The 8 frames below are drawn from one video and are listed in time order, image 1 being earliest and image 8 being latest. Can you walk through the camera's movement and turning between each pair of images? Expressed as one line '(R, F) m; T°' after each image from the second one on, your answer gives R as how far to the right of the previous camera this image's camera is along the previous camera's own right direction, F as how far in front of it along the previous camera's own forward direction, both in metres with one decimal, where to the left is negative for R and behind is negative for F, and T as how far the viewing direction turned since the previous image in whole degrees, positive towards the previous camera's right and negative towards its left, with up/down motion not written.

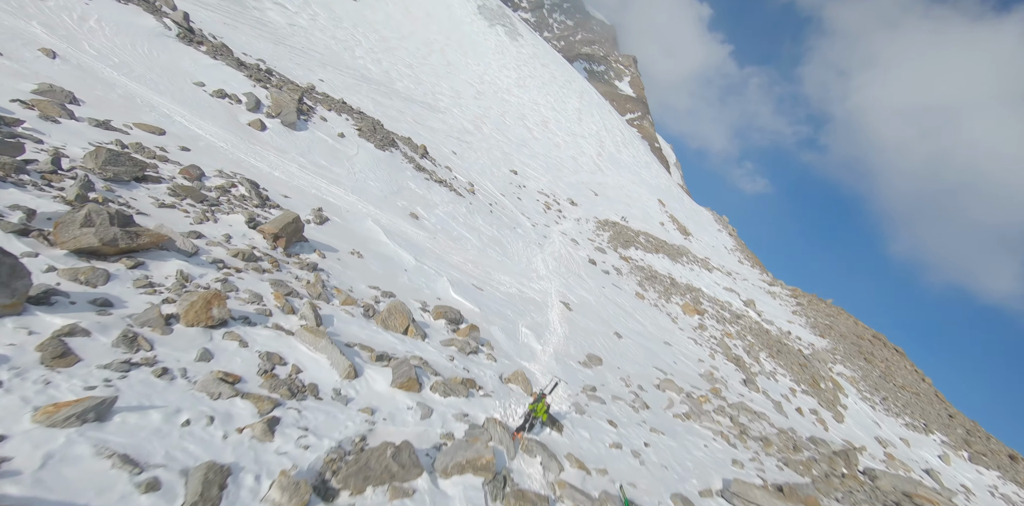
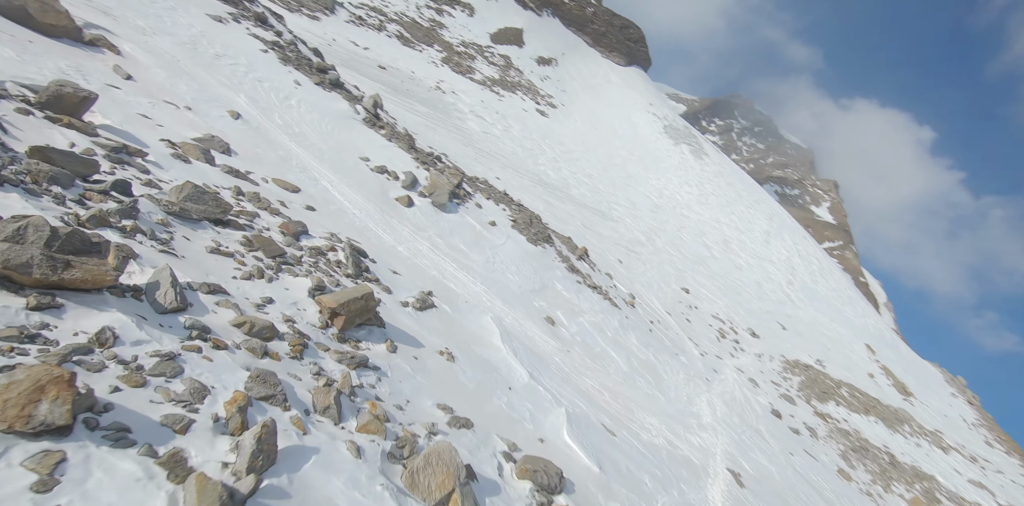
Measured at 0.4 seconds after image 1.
(+0.2, +4.0) m; -20°
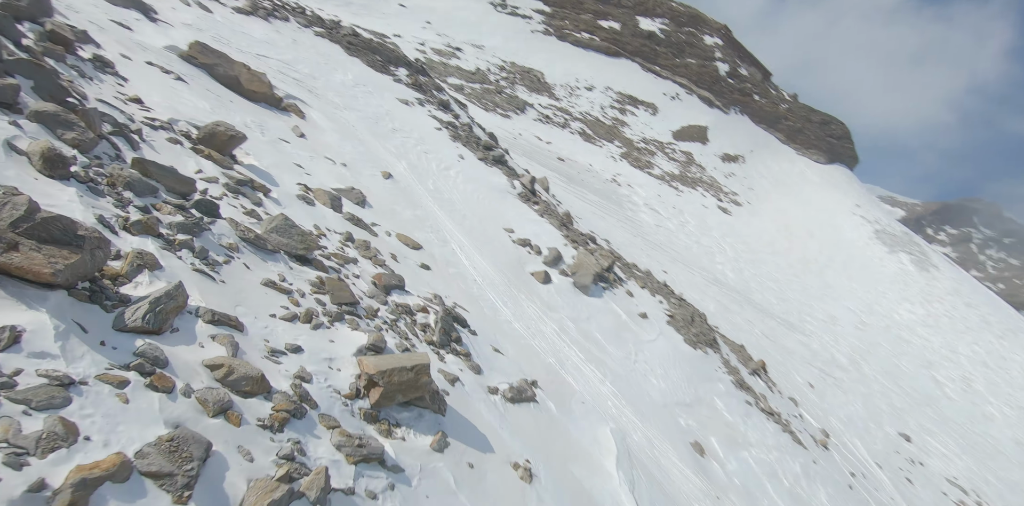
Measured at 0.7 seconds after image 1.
(+0.8, +2.6) m; -21°
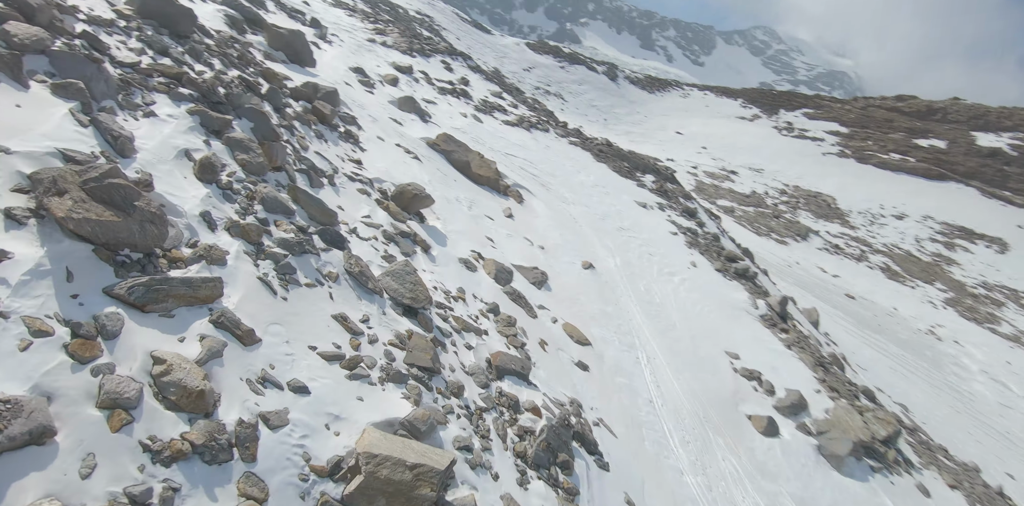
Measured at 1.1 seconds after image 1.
(+1.6, +2.7) m; -32°
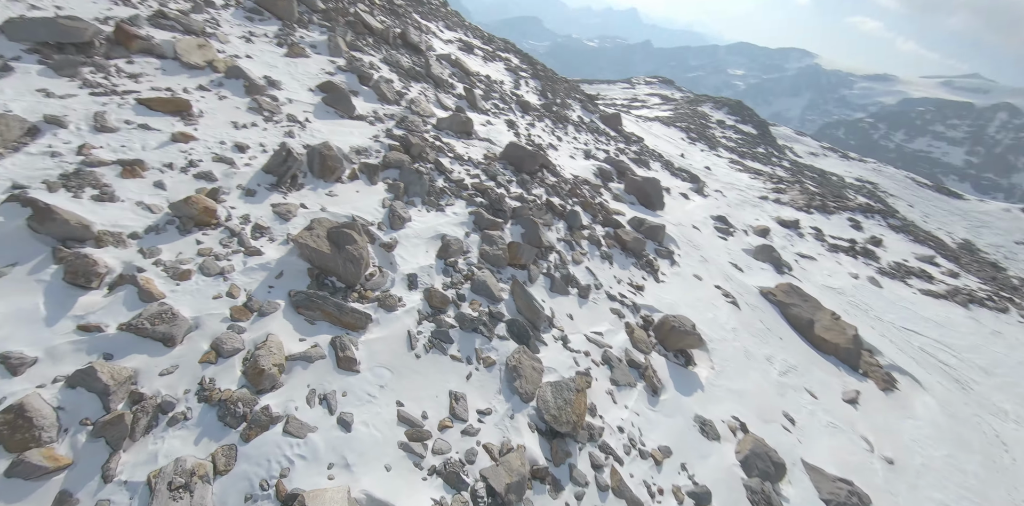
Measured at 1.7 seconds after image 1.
(+2.7, +2.4) m; -51°
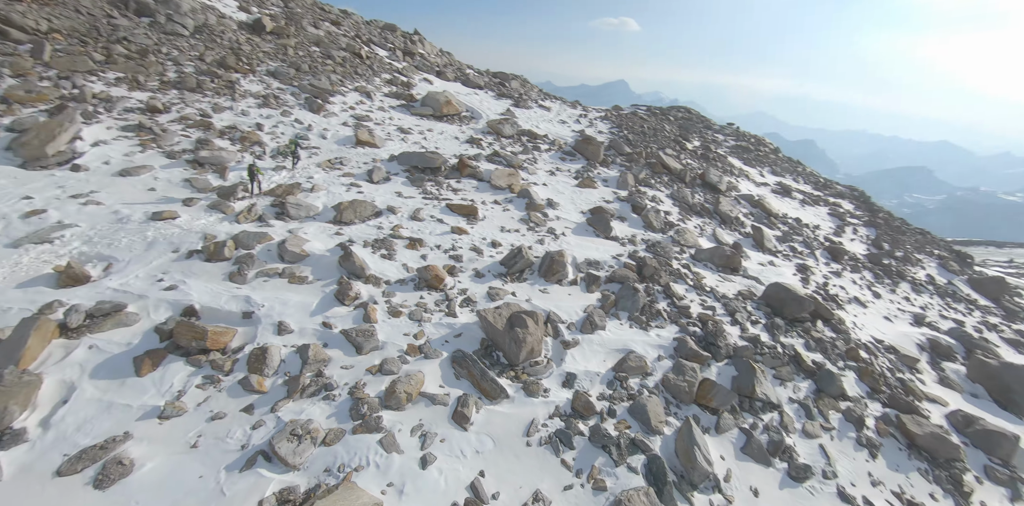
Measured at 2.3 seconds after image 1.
(+2.5, +0.7) m; -41°
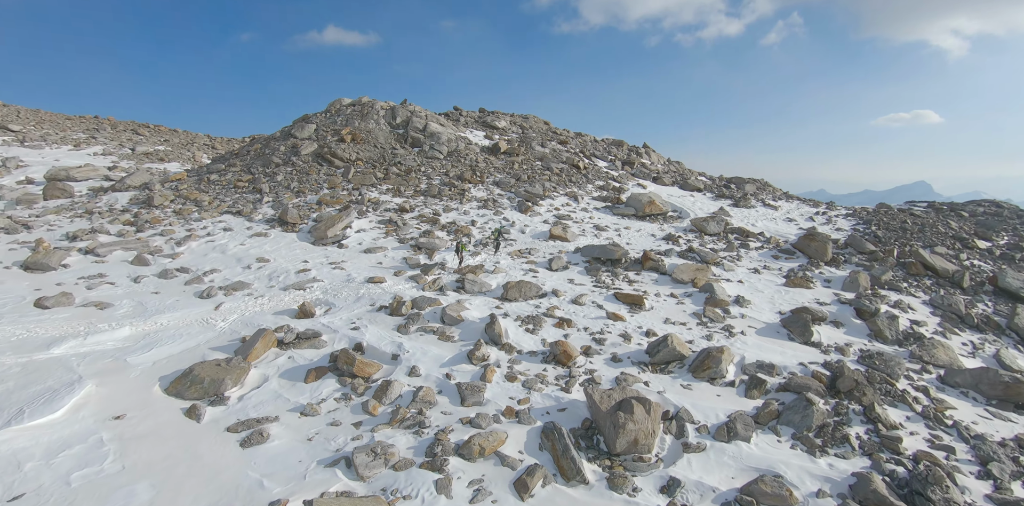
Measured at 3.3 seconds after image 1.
(+2.2, +0.6) m; -31°
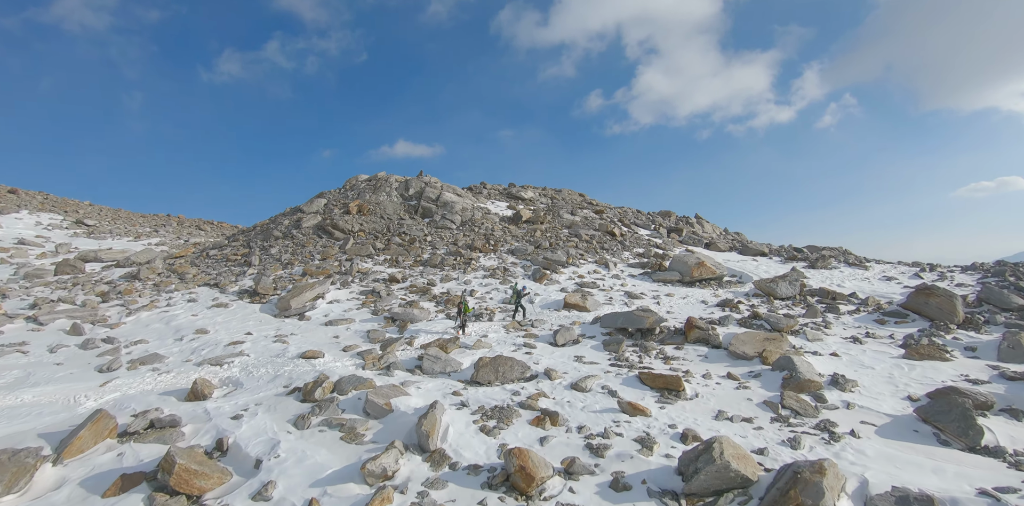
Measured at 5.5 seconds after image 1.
(+1.6, +3.7) m; -7°
